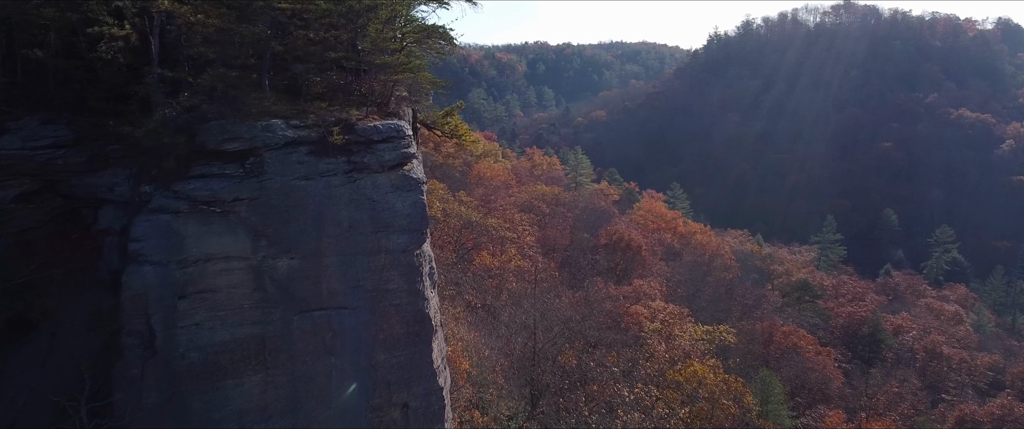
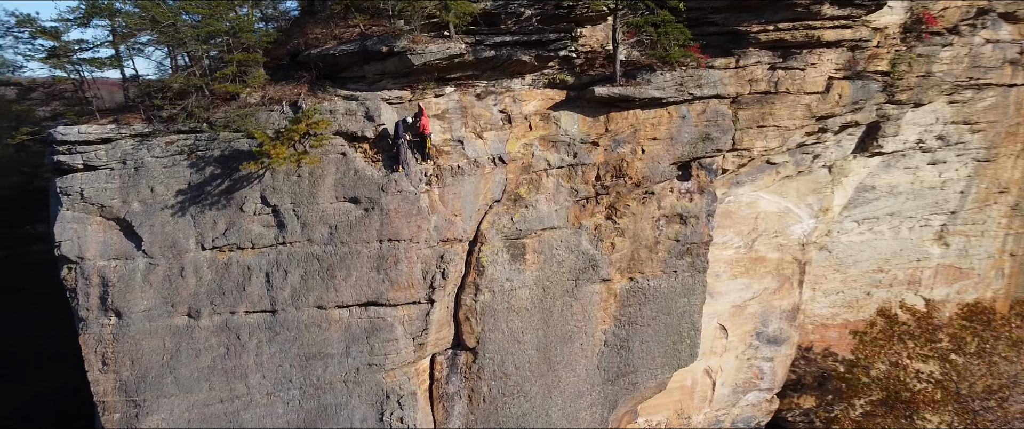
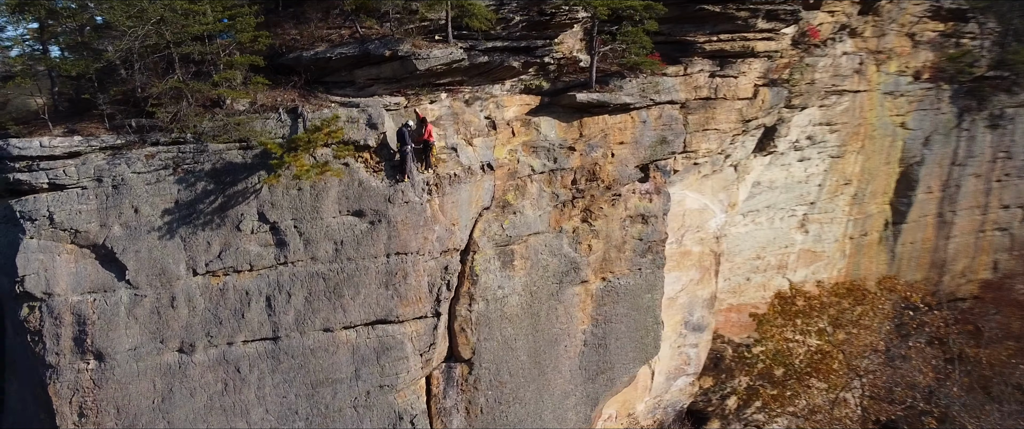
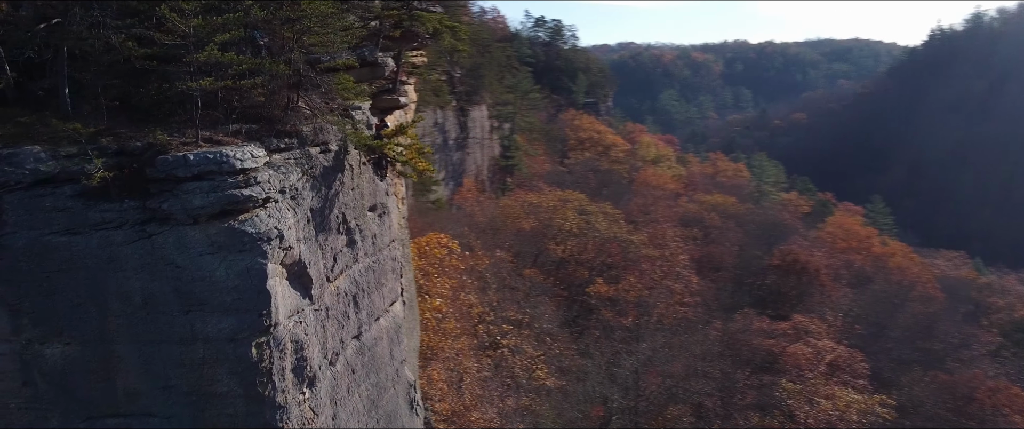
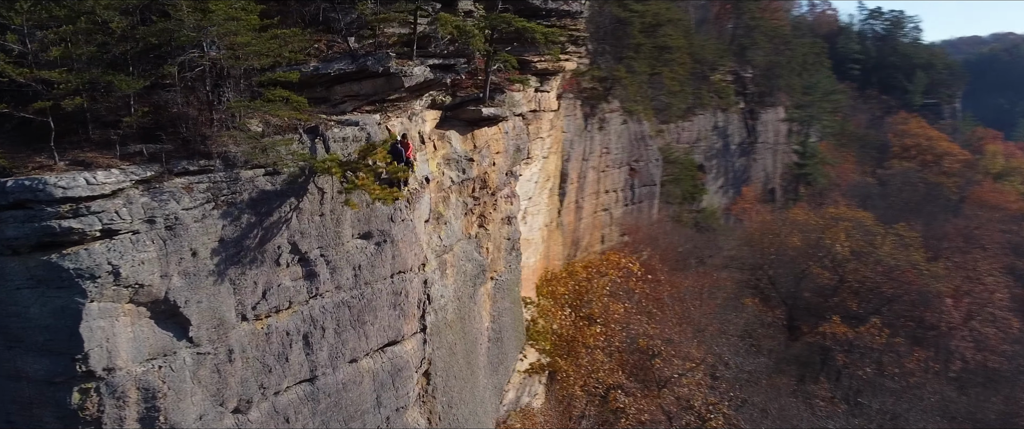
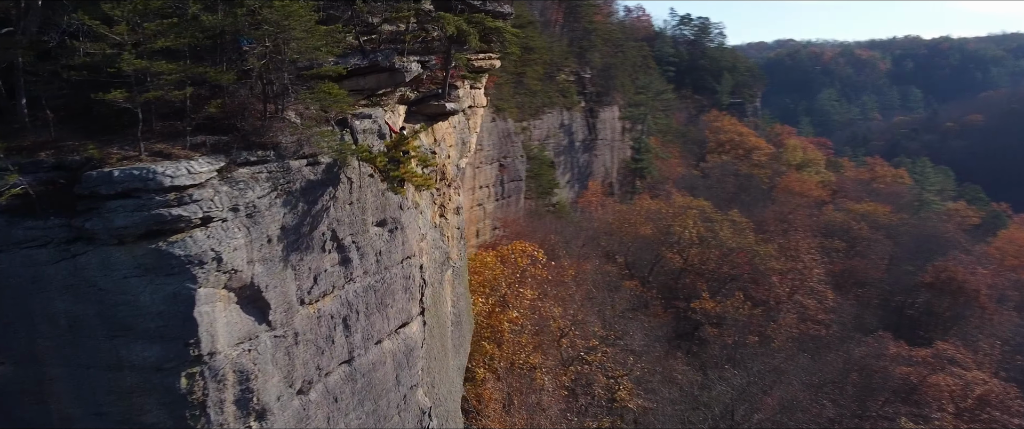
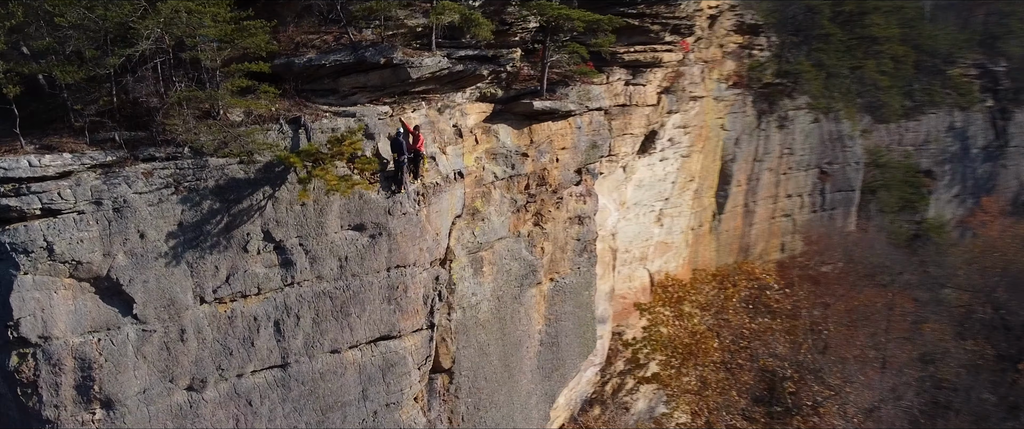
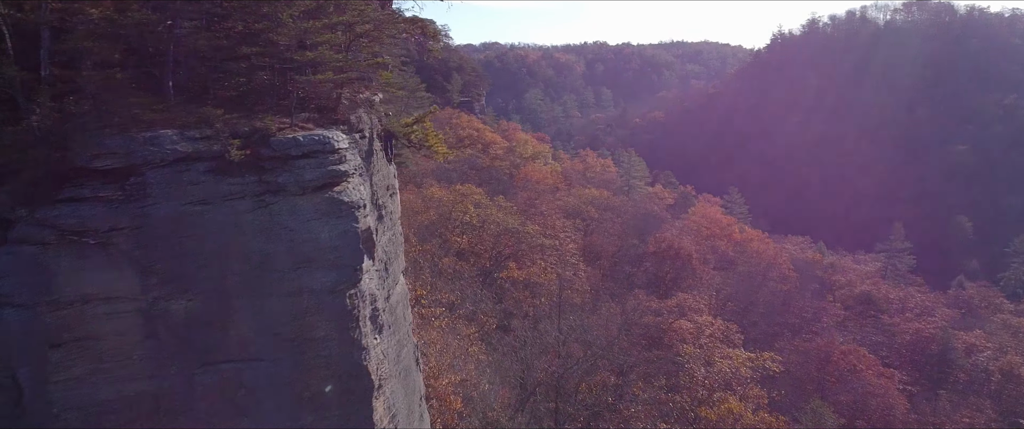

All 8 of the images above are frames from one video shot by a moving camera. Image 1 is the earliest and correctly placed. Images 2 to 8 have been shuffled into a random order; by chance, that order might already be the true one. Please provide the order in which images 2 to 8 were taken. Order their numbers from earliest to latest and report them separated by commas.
8, 4, 6, 5, 7, 3, 2
